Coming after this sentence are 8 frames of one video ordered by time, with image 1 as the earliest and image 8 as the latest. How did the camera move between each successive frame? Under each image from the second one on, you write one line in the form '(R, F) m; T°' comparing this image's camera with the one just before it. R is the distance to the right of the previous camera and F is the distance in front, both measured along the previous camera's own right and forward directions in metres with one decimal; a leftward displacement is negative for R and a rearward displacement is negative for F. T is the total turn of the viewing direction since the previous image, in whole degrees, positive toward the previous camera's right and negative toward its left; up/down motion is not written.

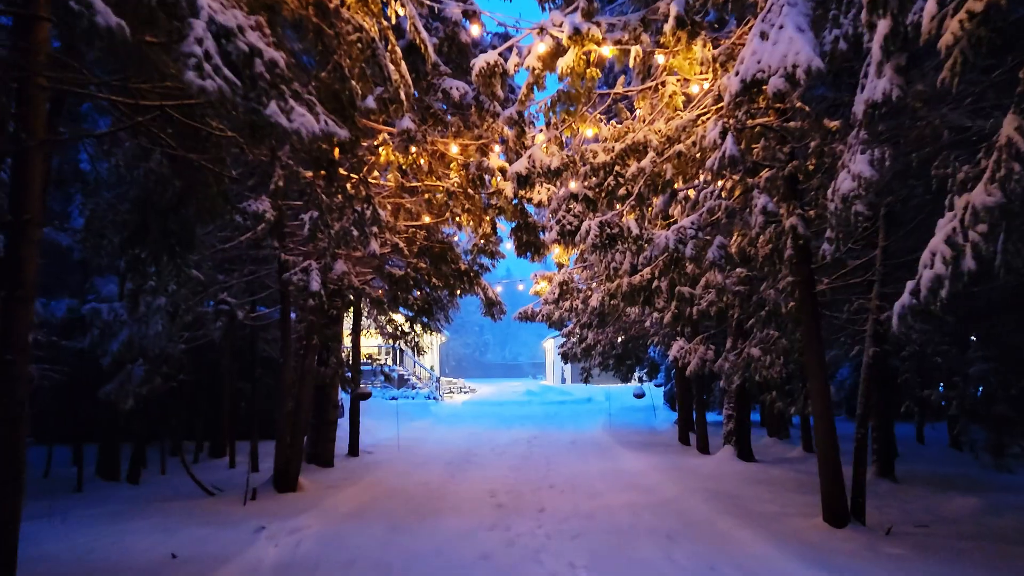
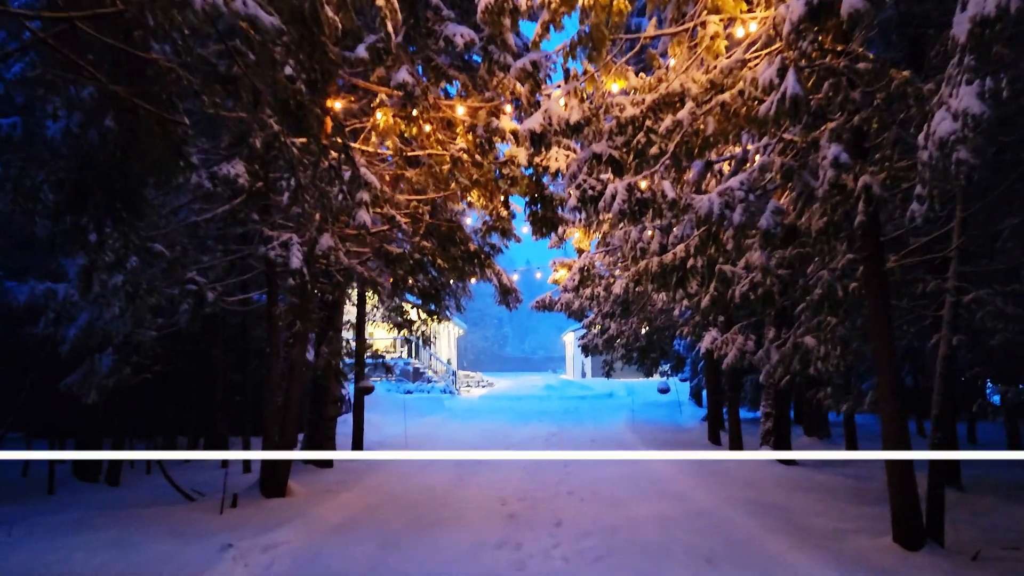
(+0.1, +1.3) m; -1°
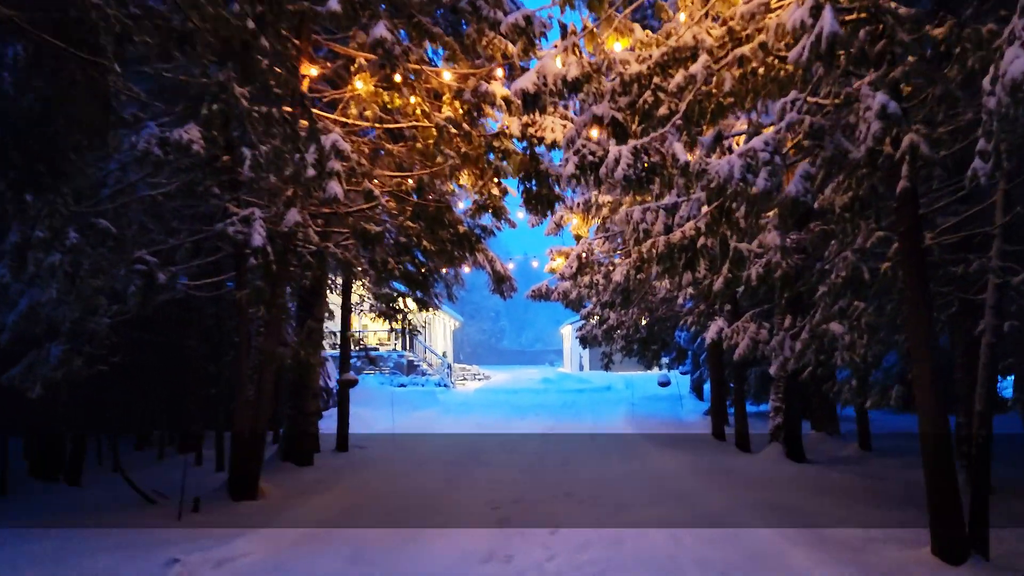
(+0.1, +0.8) m; 0°
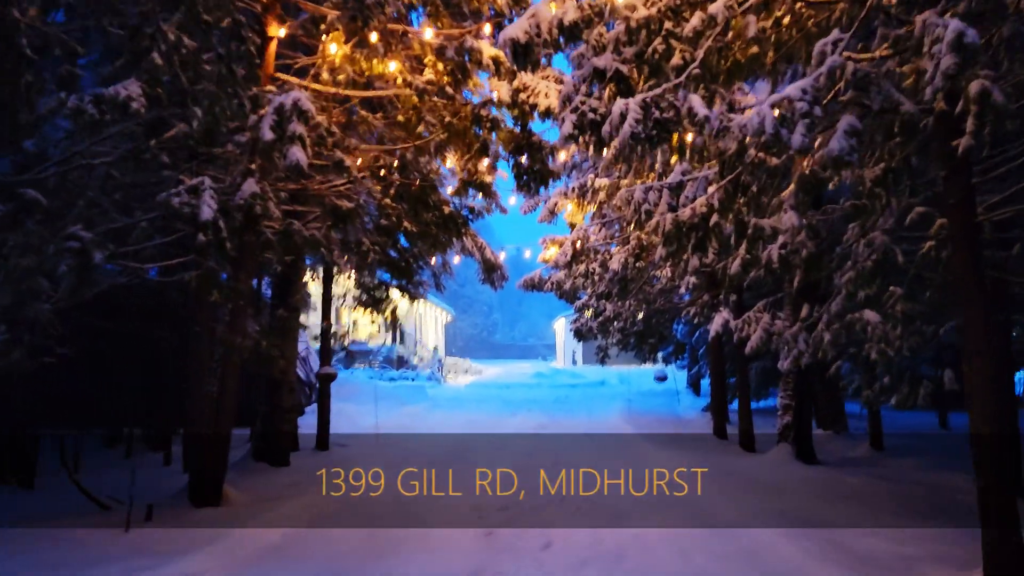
(0.0, +0.9) m; 0°
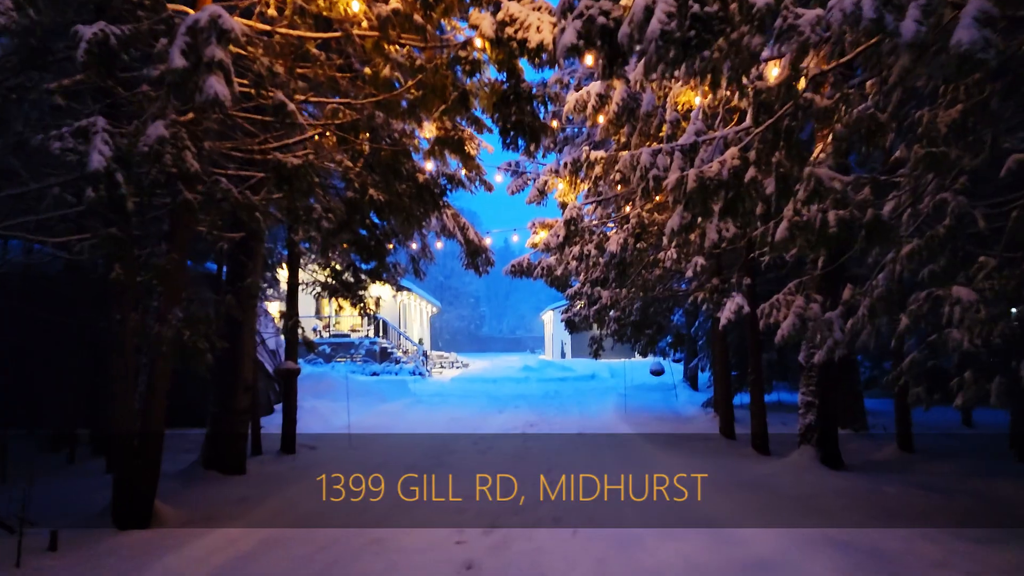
(0.0, +1.4) m; +1°
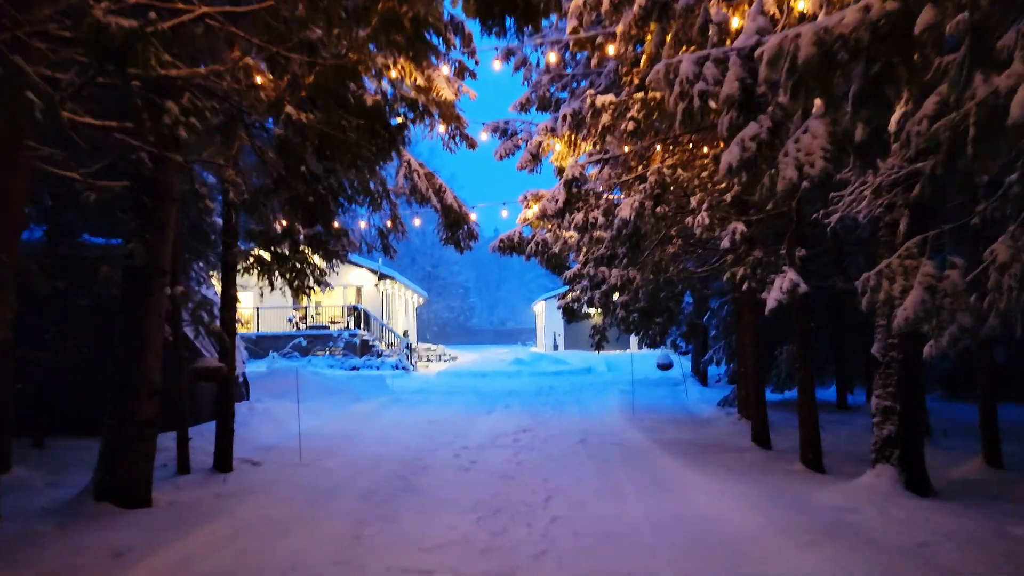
(0.0, +2.4) m; +1°
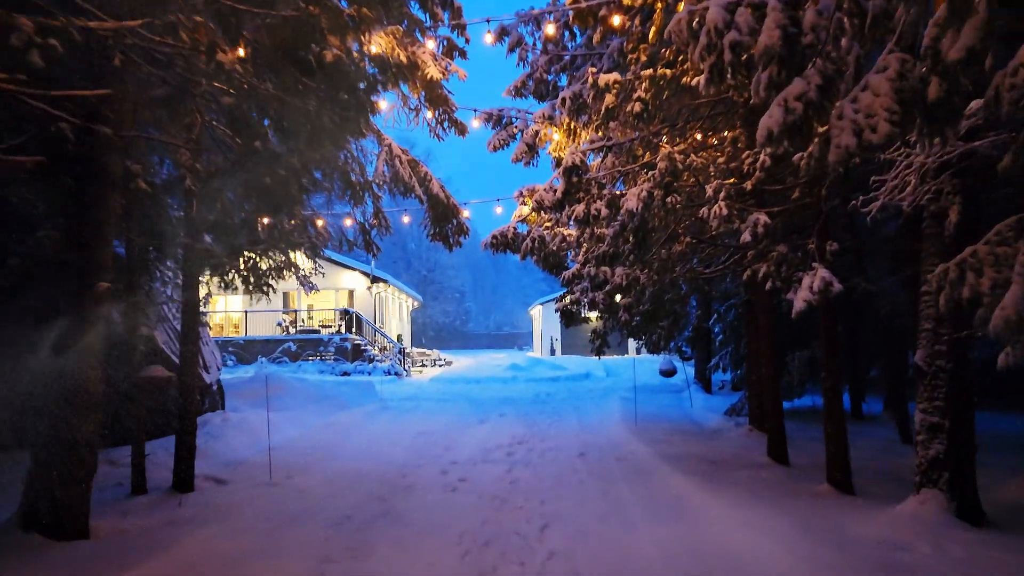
(0.0, +1.0) m; 0°
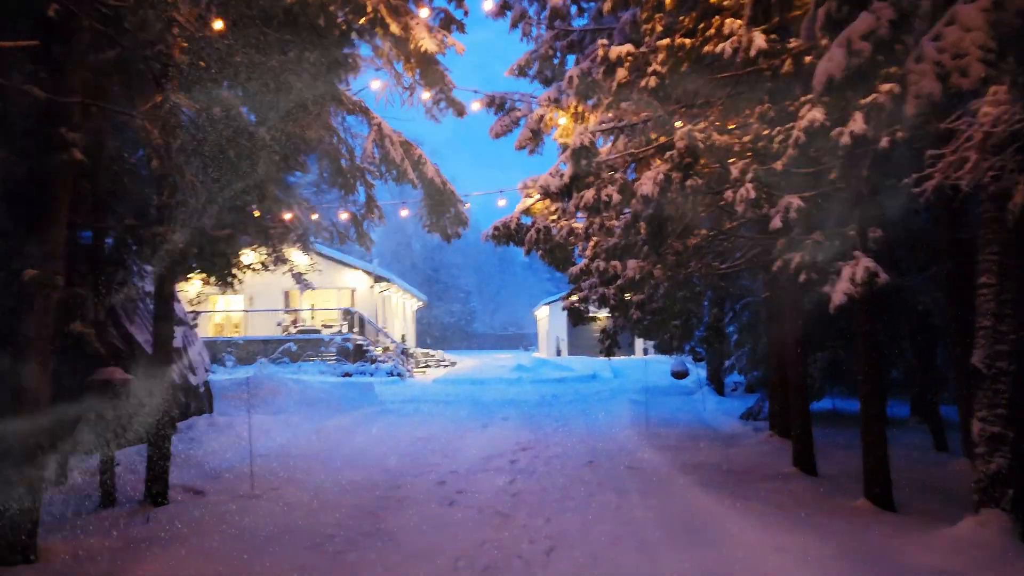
(0.0, +0.8) m; 0°
